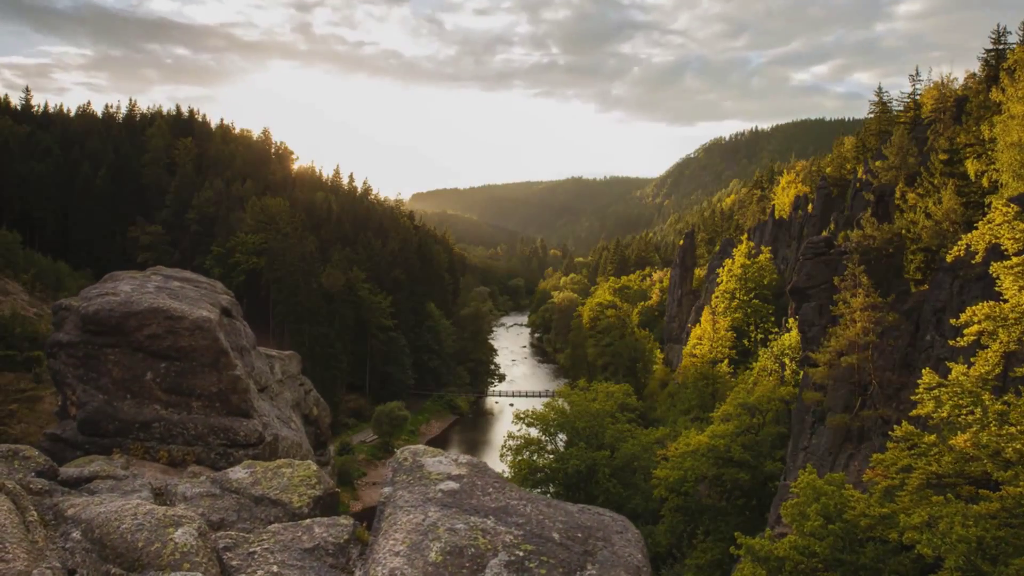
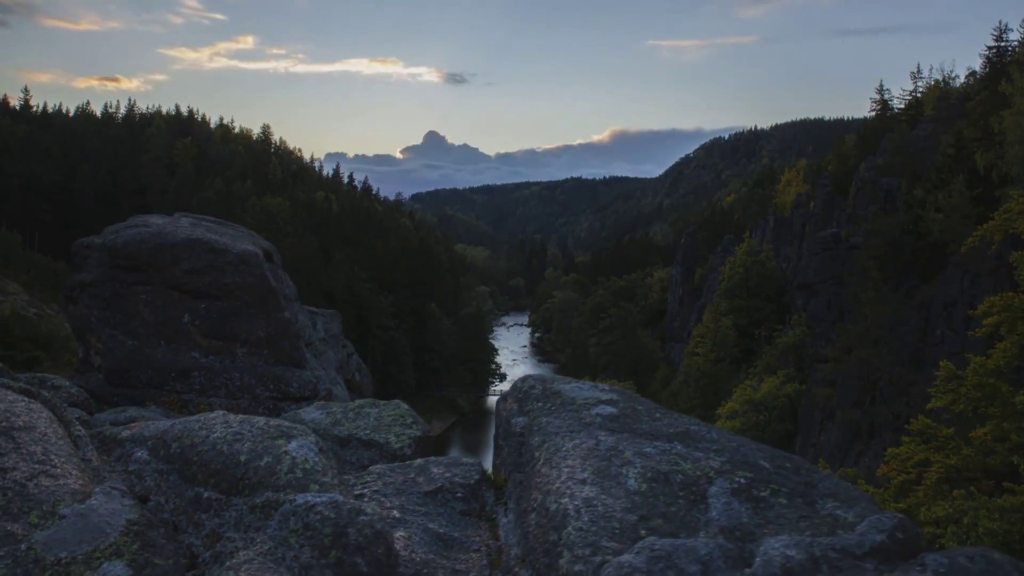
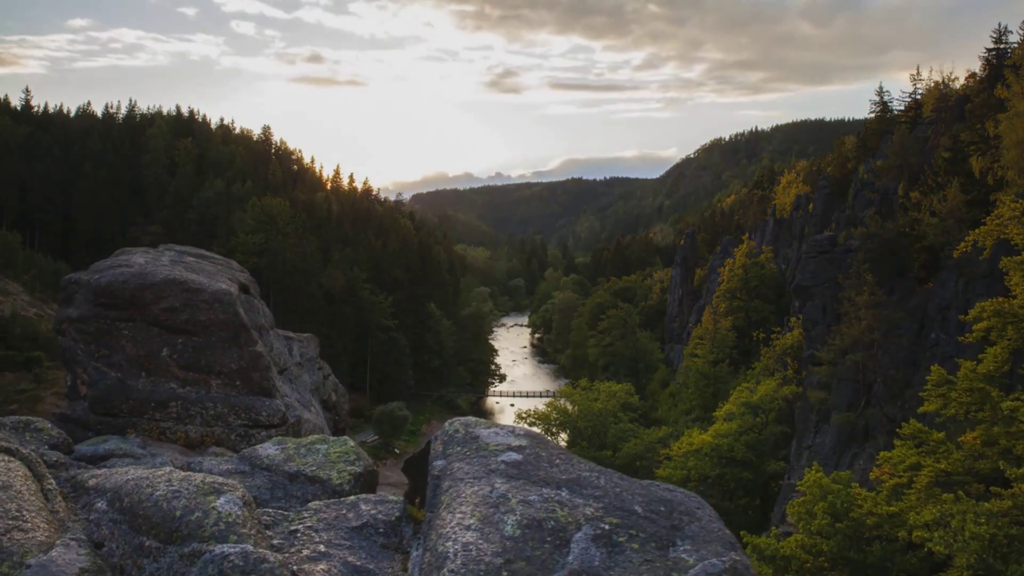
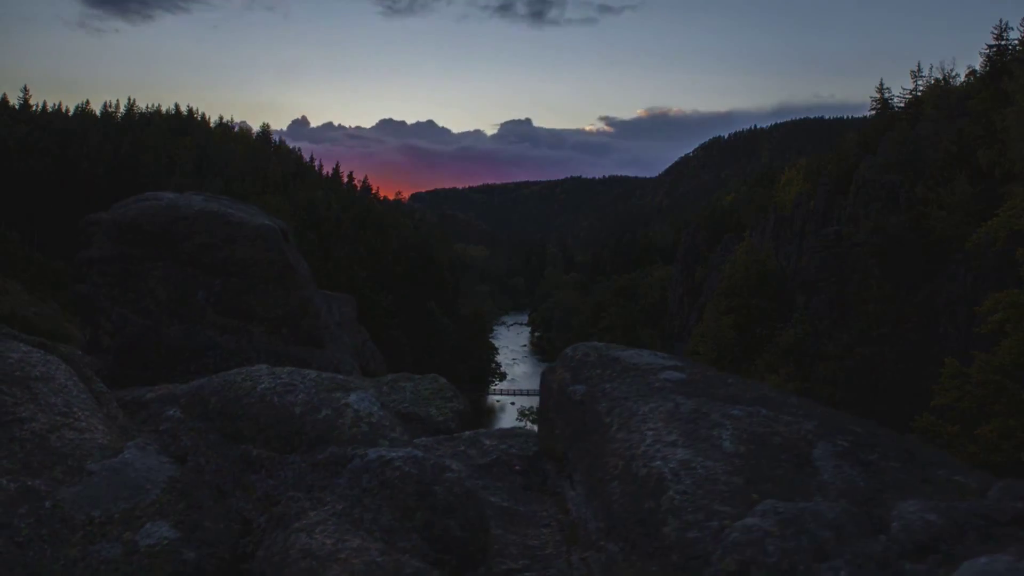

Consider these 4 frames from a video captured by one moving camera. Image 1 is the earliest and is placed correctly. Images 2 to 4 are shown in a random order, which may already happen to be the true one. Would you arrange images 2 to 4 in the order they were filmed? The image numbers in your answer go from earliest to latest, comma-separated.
3, 2, 4
